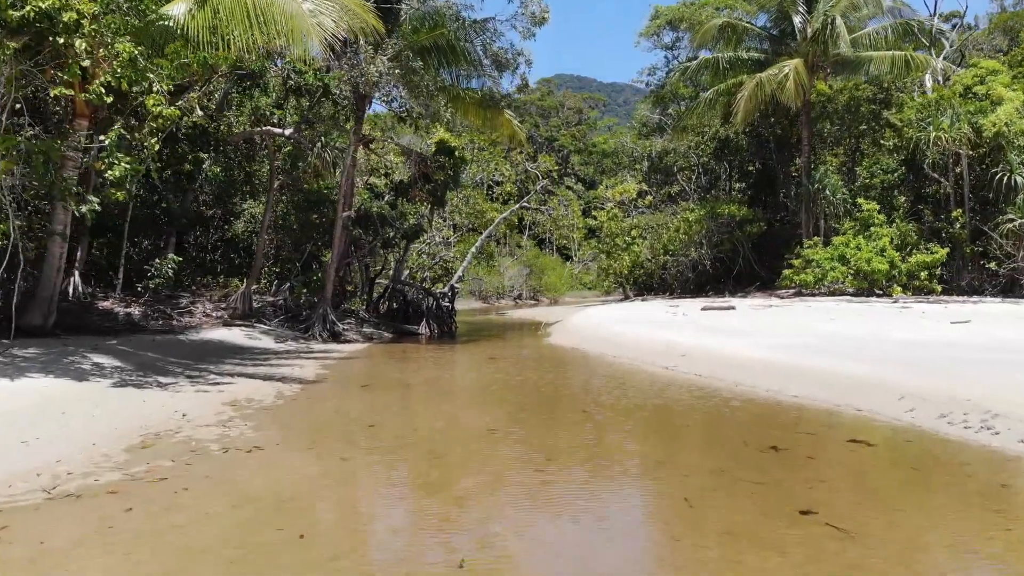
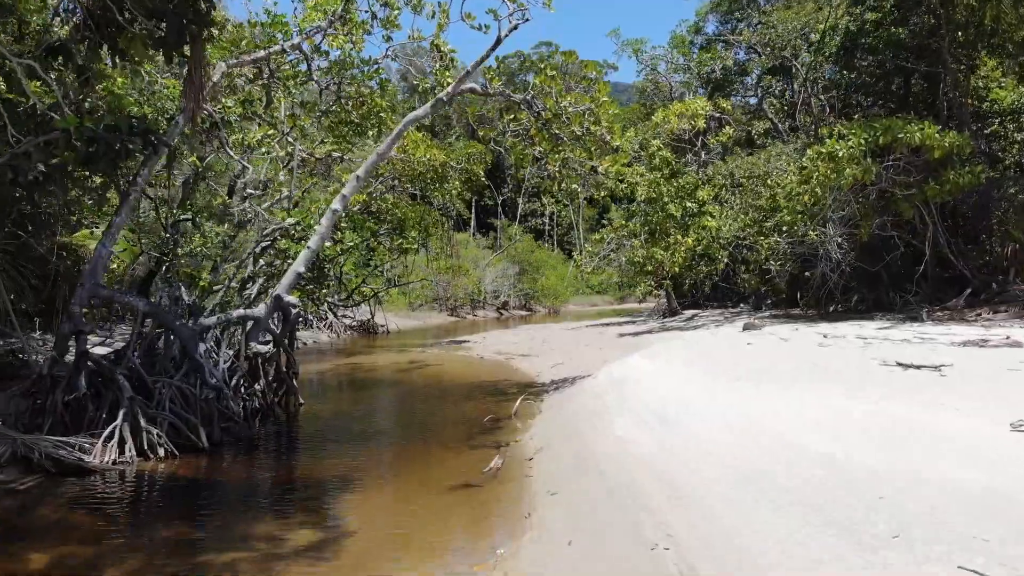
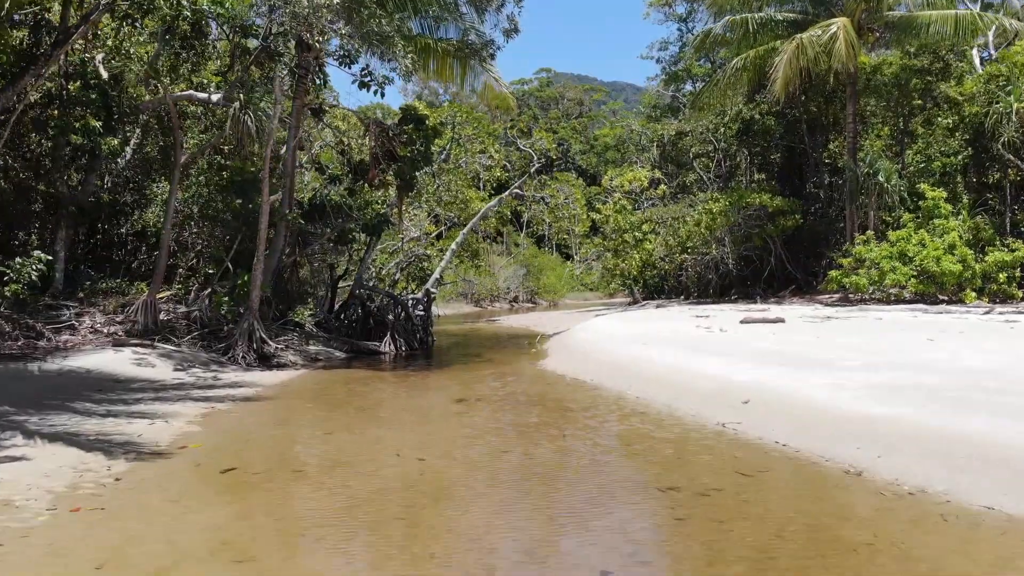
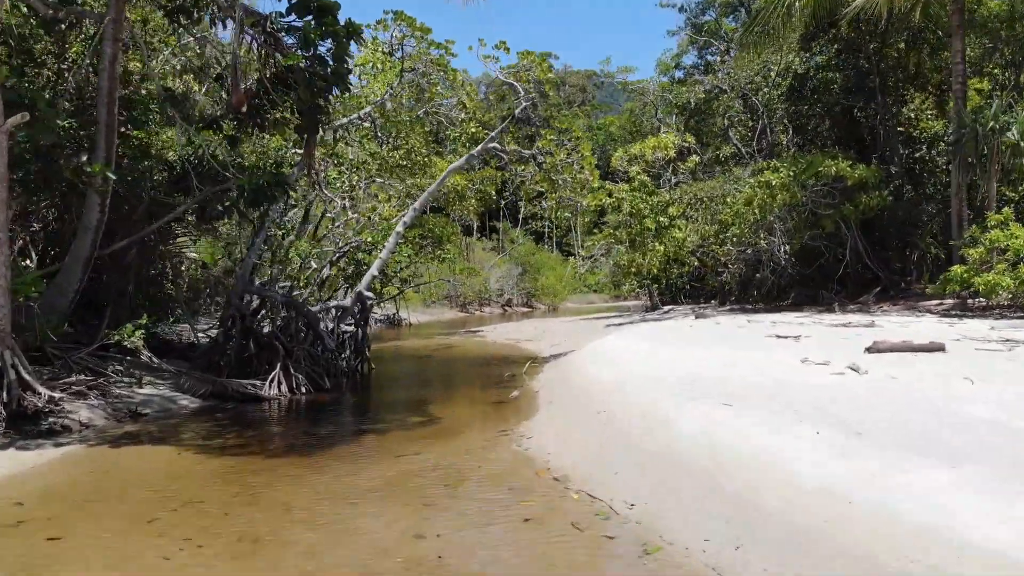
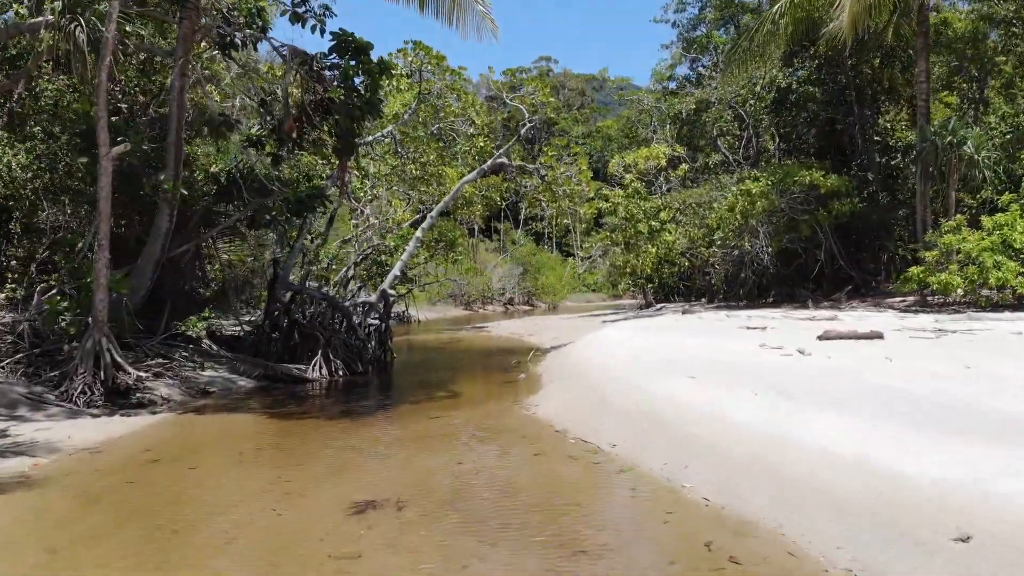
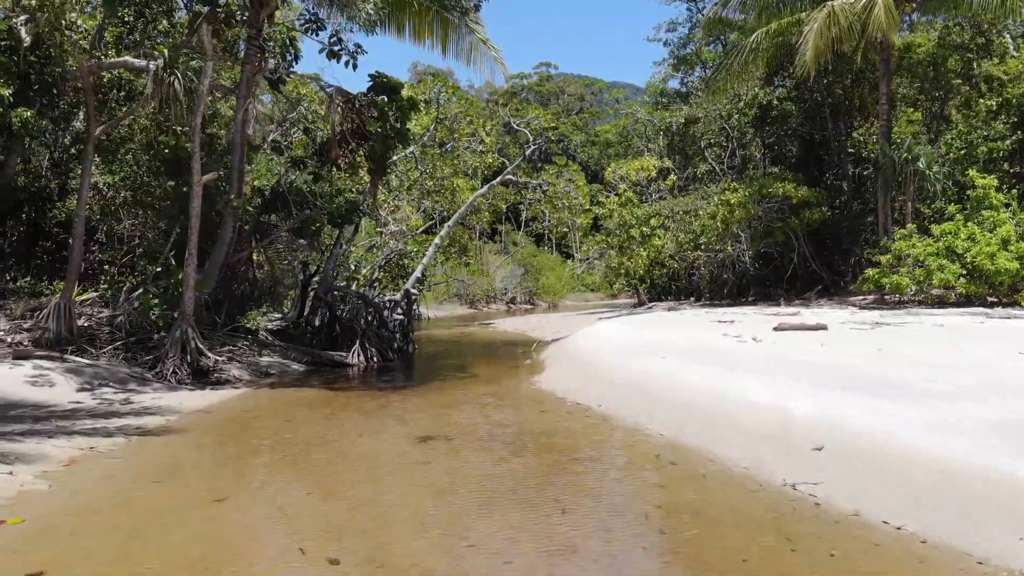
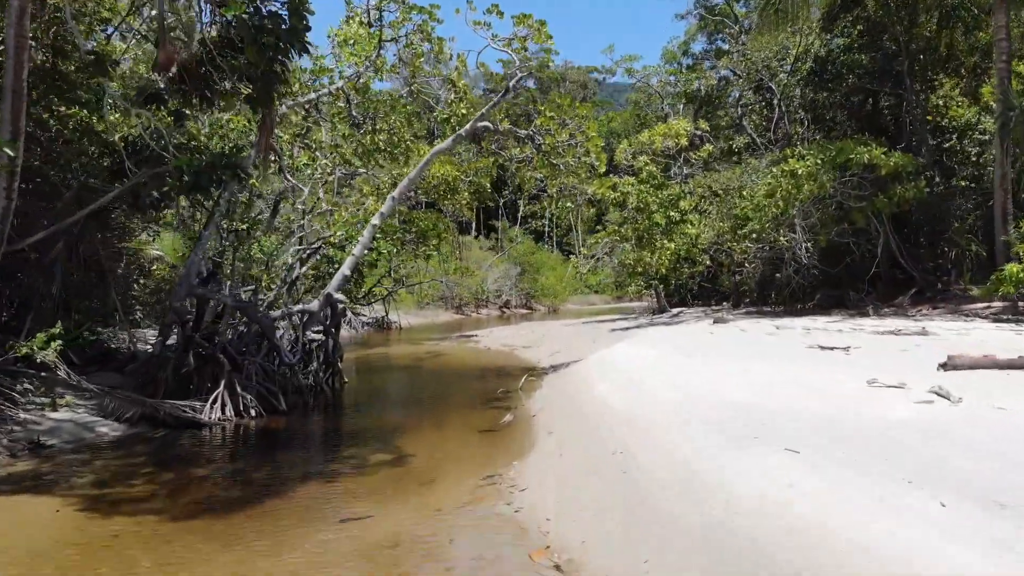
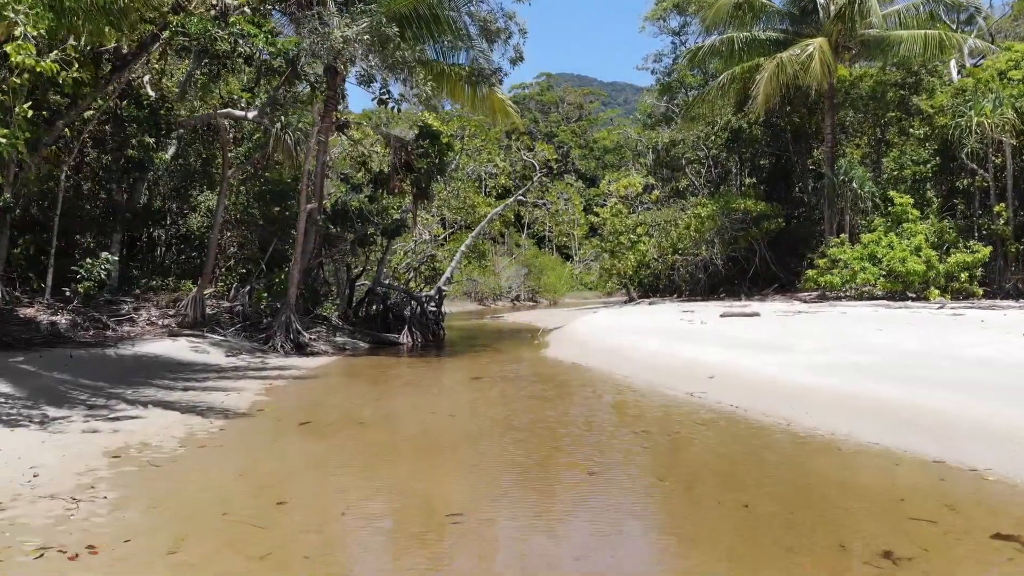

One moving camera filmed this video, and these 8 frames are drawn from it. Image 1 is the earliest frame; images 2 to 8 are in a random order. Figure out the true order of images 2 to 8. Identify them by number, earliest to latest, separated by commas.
8, 3, 6, 5, 4, 7, 2
